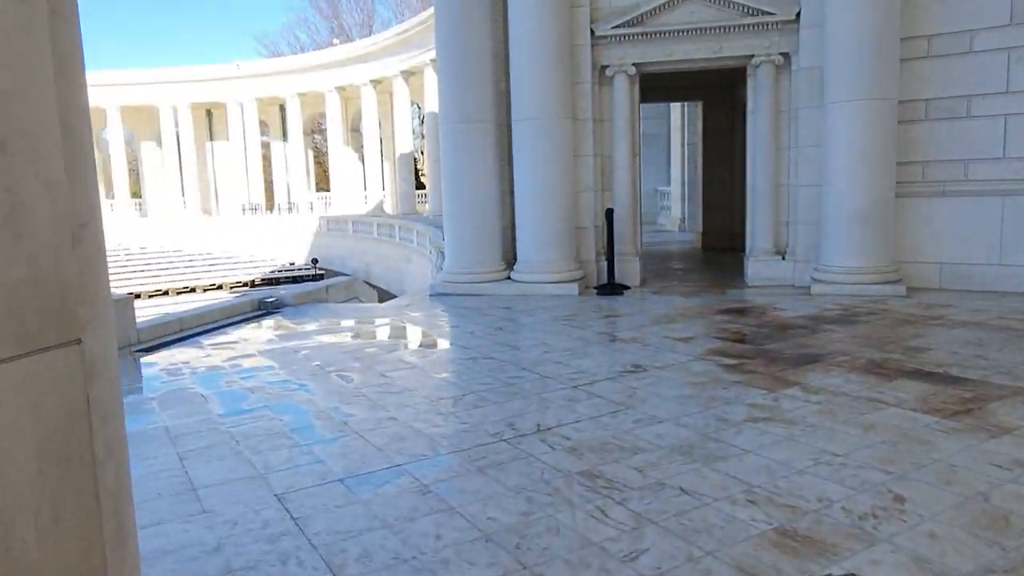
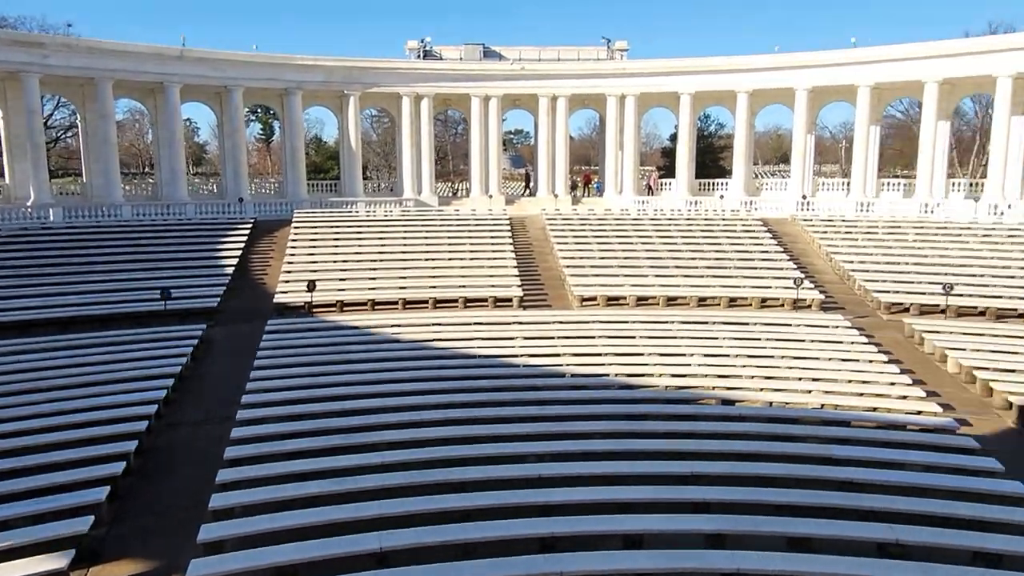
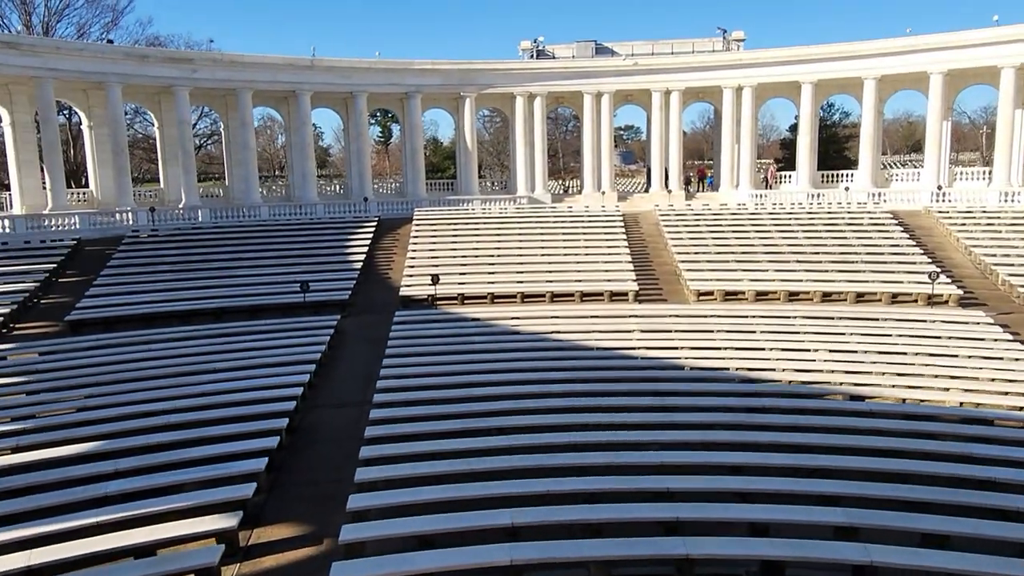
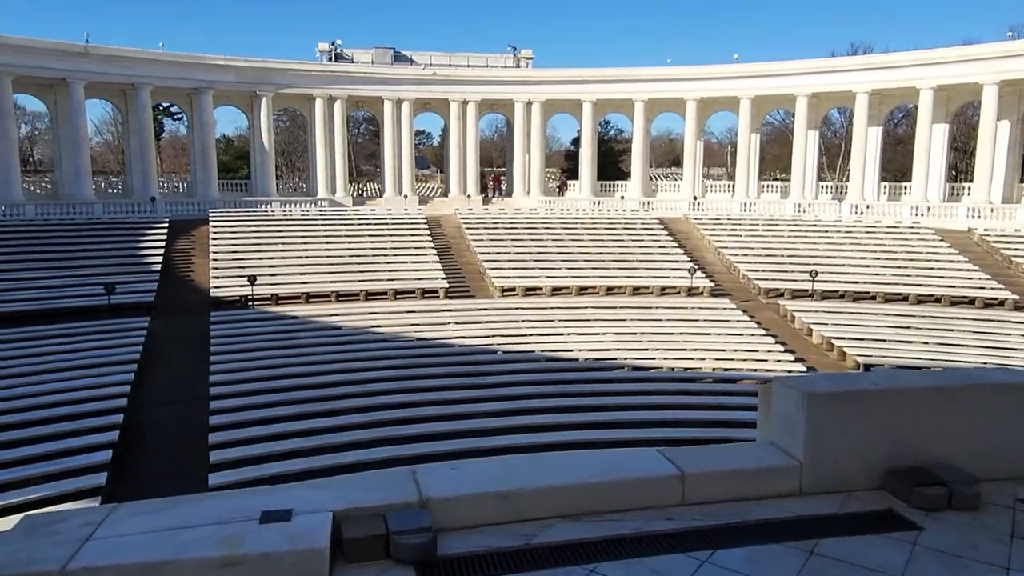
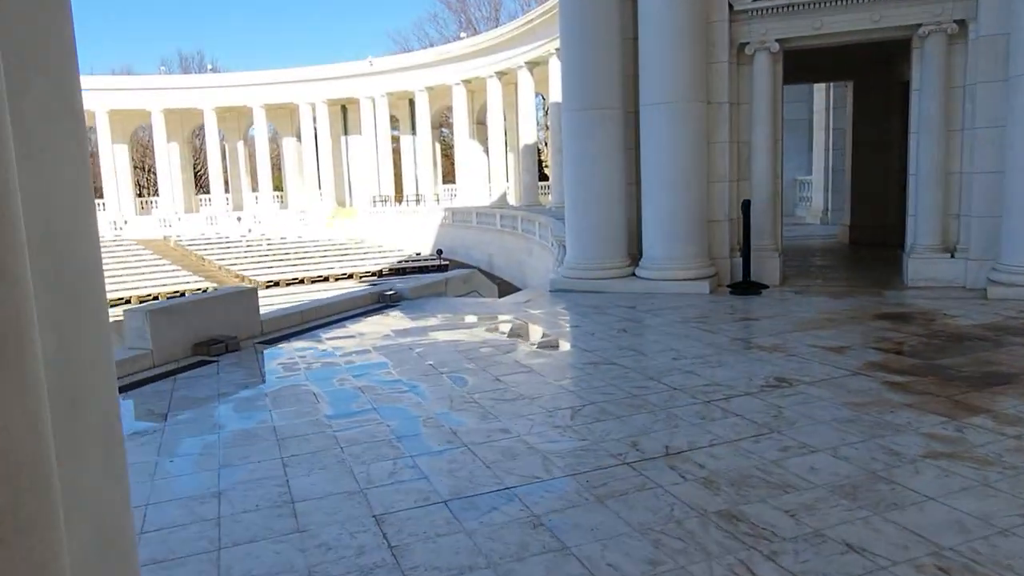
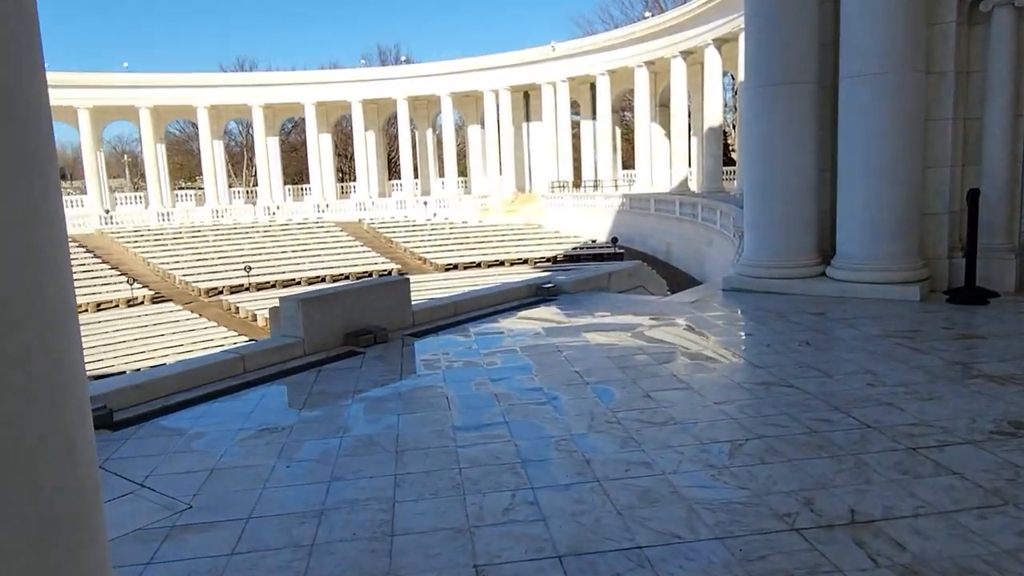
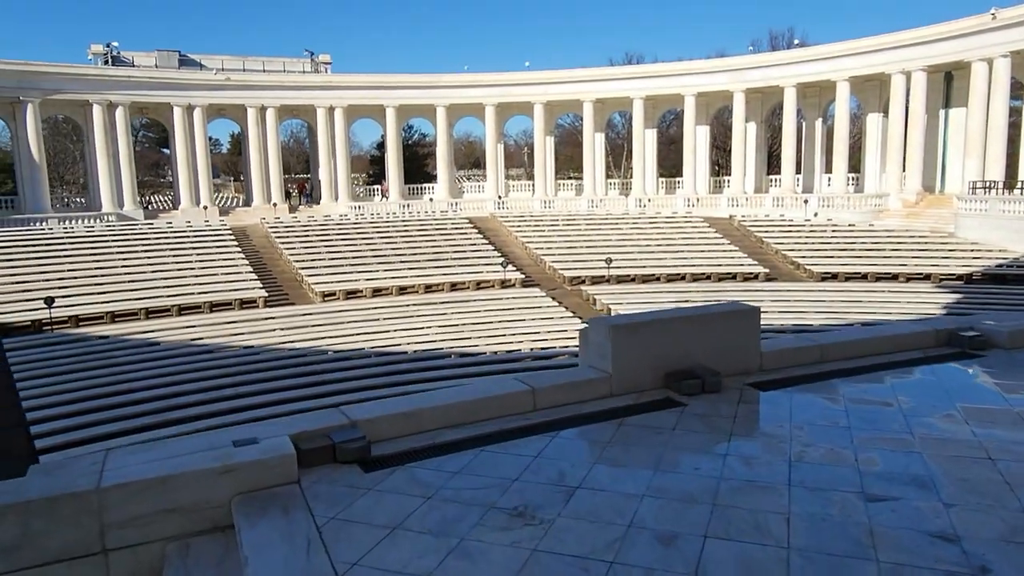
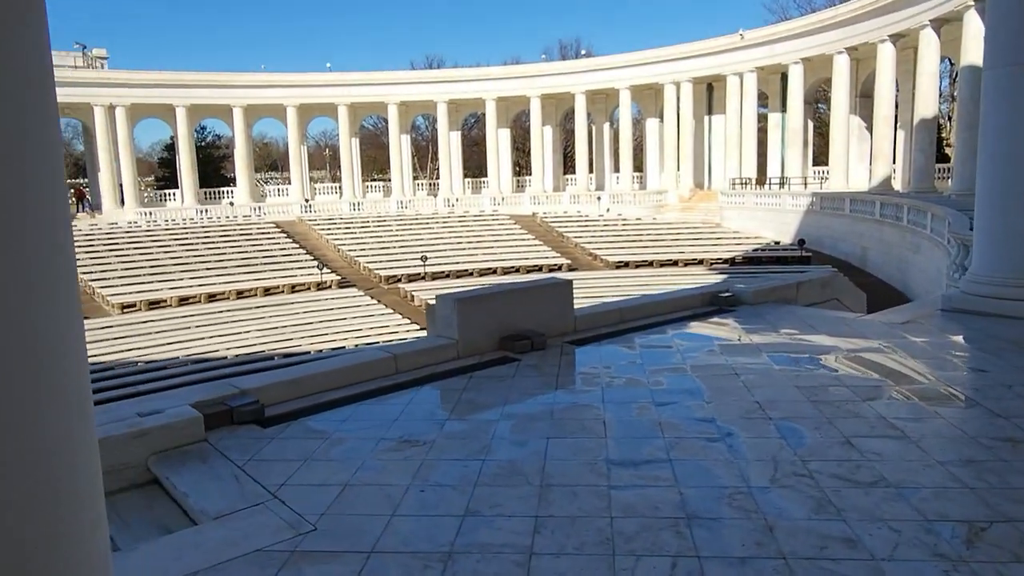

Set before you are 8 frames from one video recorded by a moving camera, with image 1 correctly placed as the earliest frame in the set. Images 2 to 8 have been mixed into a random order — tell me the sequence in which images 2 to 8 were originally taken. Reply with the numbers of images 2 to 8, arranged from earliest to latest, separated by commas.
5, 6, 8, 7, 4, 3, 2
